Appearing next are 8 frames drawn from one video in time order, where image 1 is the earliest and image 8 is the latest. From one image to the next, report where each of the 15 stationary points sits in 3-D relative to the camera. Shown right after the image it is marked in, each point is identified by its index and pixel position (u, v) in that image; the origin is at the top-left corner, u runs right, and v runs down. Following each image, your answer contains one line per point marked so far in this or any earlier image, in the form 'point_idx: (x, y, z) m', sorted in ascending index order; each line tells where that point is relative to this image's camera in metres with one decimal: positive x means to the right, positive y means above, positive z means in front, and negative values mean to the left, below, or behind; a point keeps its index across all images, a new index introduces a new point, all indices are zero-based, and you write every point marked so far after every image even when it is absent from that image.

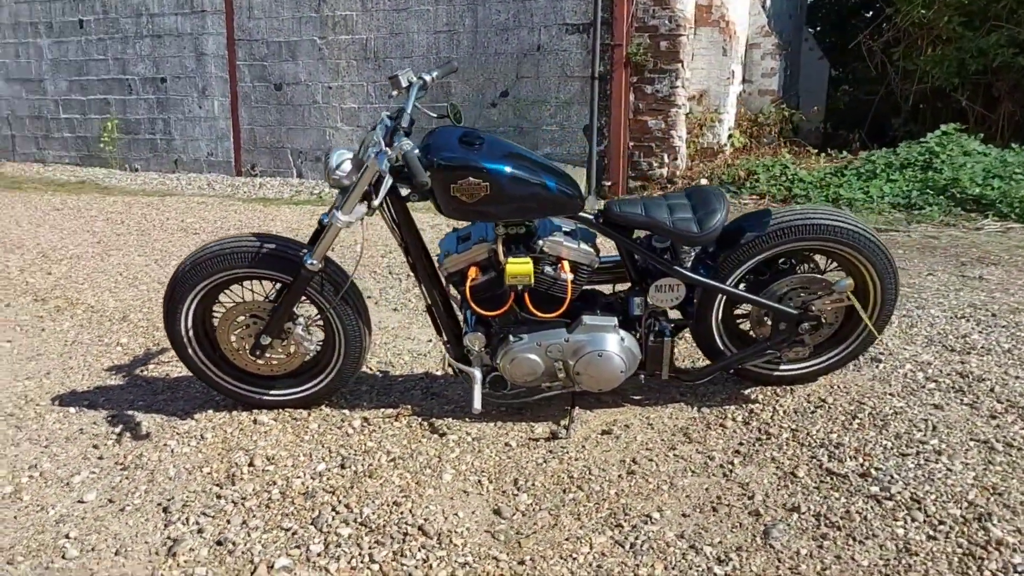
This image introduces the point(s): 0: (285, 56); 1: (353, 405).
0: (-2.7, +2.7, +10.6) m
1: (-0.6, -0.4, +3.2) m
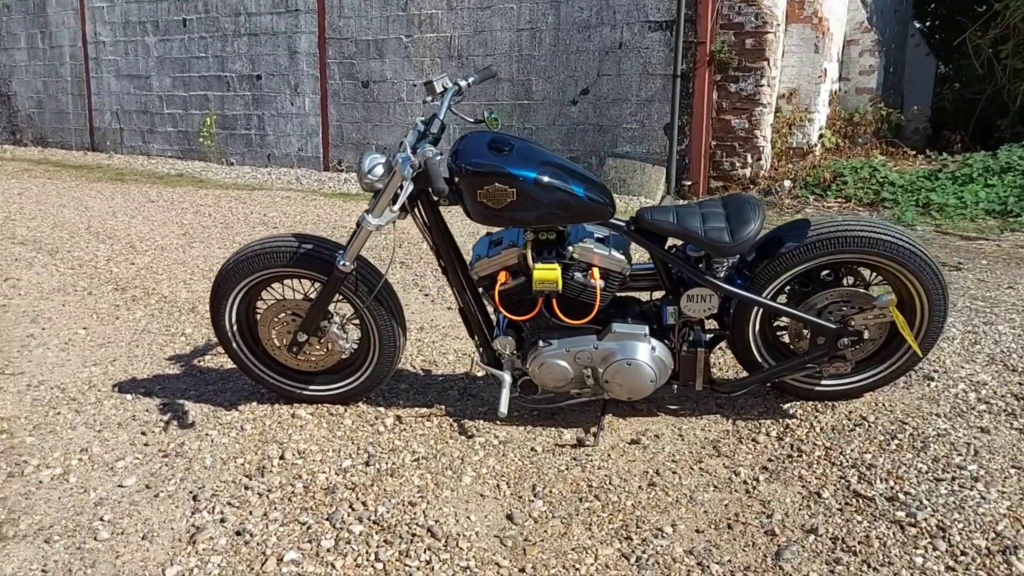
0: (-1.7, +2.8, +10.8) m
1: (-0.5, -0.4, +3.3) m
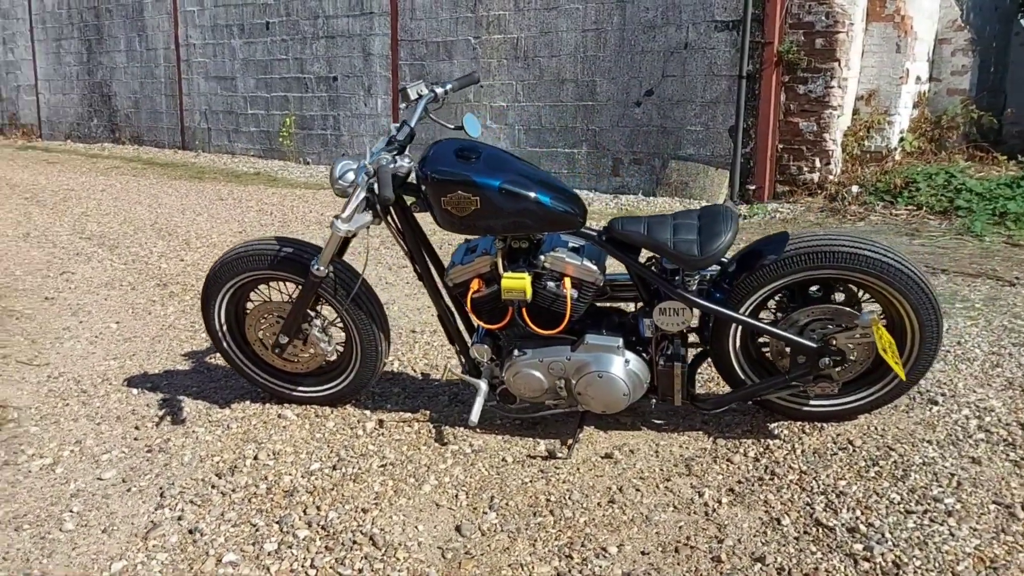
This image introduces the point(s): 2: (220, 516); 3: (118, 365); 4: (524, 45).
0: (-0.8, +2.8, +10.9) m
1: (-0.5, -0.4, +3.3) m
2: (-0.8, -0.6, +2.6) m
3: (-1.7, -0.3, +3.9) m
4: (+0.2, +2.7, +10.2) m
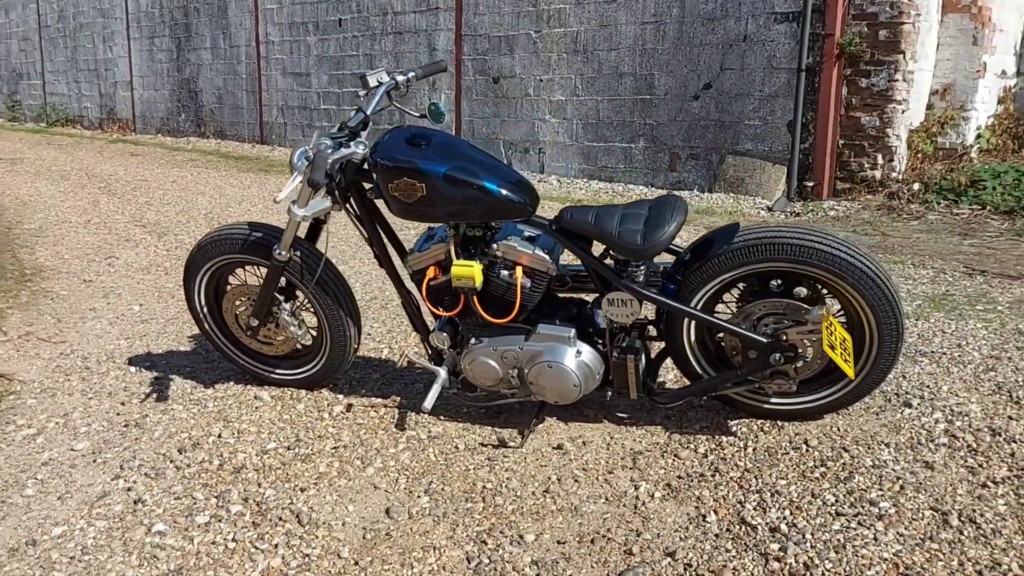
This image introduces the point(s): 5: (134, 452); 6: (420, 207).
0: (-0.1, +2.9, +11.0) m
1: (-0.6, -0.4, +3.4) m
2: (-1.0, -0.6, +2.7) m
3: (-1.8, -0.3, +4.1) m
4: (+0.8, +2.8, +10.1) m
5: (-1.2, -0.5, +2.9) m
6: (-0.3, +0.2, +2.7) m
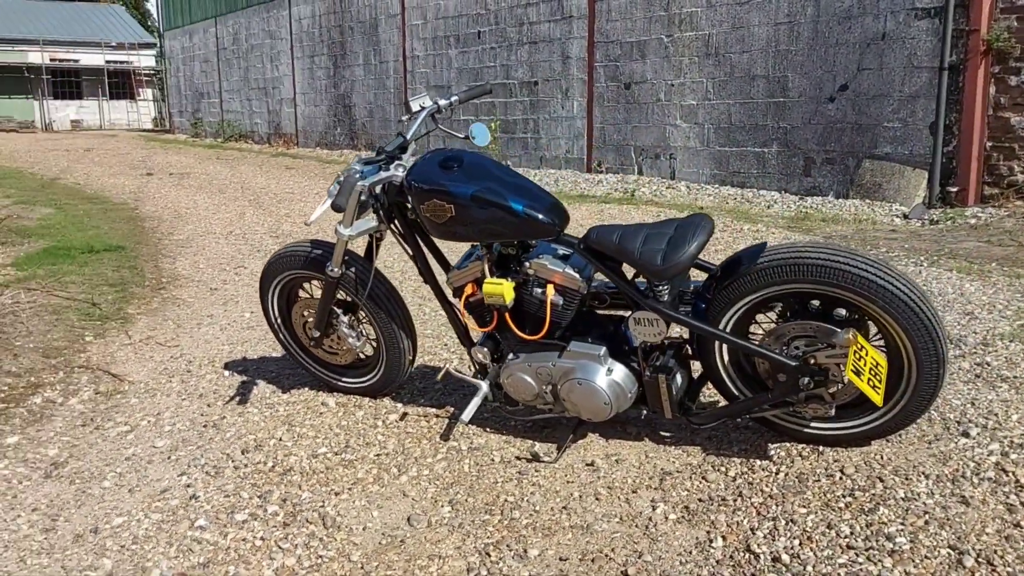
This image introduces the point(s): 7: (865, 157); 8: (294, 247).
0: (+1.5, +2.8, +10.9) m
1: (-0.4, -0.4, +3.5) m
2: (-0.9, -0.6, +2.9) m
3: (-1.4, -0.3, +4.4) m
4: (+2.2, +2.7, +9.9) m
5: (-1.1, -0.6, +3.2) m
6: (-0.2, +0.2, +2.8) m
7: (+3.4, +1.3, +8.7) m
8: (-0.8, +0.2, +3.4) m
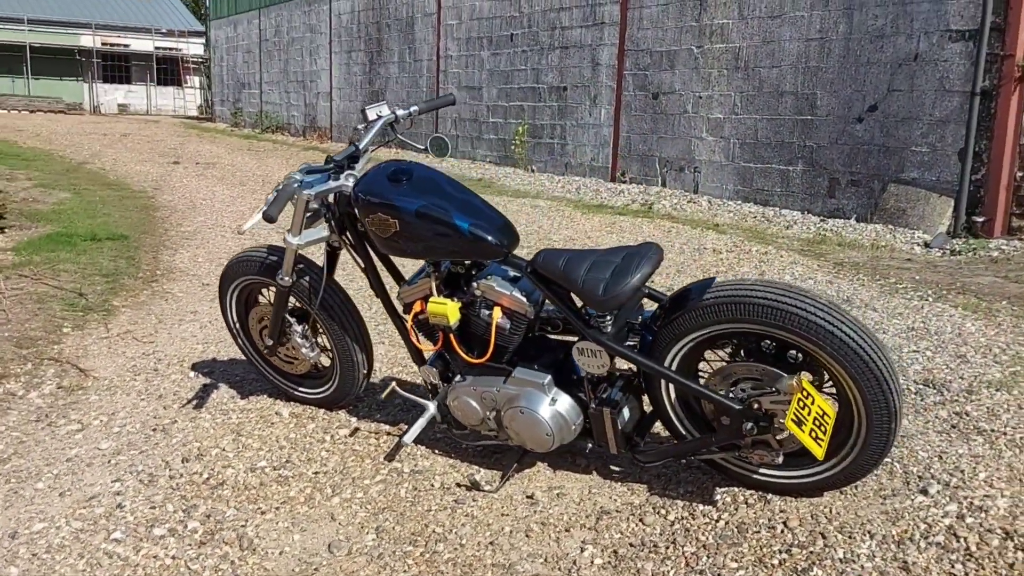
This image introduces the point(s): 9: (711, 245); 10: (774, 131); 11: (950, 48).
0: (+1.8, +2.6, +10.7) m
1: (-0.6, -0.5, +3.4) m
2: (-1.1, -0.6, +2.8) m
3: (-1.5, -0.3, +4.4) m
4: (+2.5, +2.5, +9.7) m
5: (-1.3, -0.6, +3.1) m
6: (-0.3, +0.1, +2.7) m
7: (+3.5, +1.0, +8.4) m
8: (-0.9, +0.1, +3.3) m
9: (+1.5, +0.3, +6.8) m
10: (+2.8, +1.6, +9.5) m
11: (+3.8, +2.1, +7.8) m
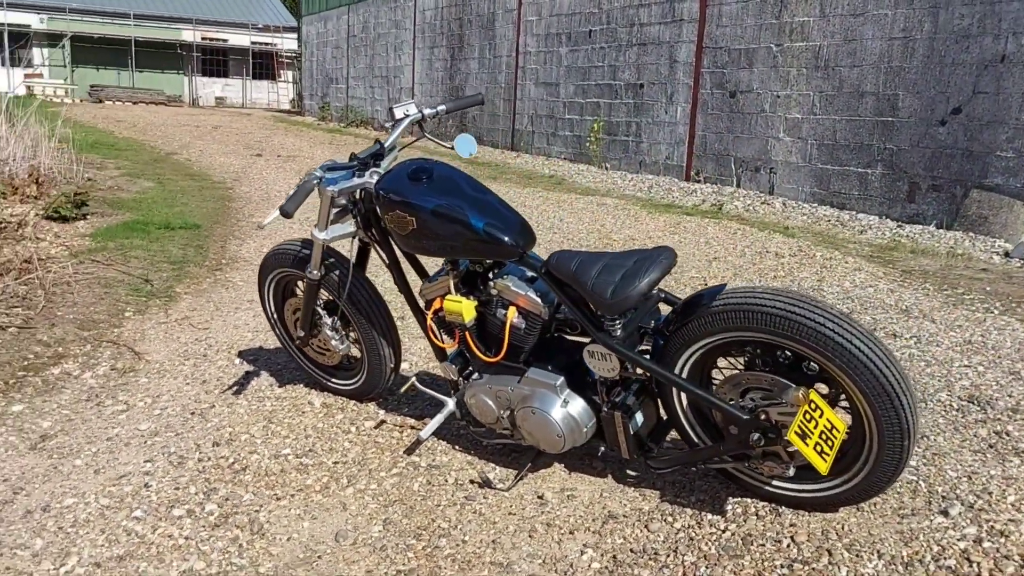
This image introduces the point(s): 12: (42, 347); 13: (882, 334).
0: (+2.7, +2.6, +10.5) m
1: (-0.5, -0.5, +3.5) m
2: (-1.1, -0.6, +2.9) m
3: (-1.3, -0.2, +4.5) m
4: (+3.3, +2.4, +9.4) m
5: (-1.2, -0.5, +3.2) m
6: (-0.3, +0.1, +2.8) m
7: (+4.1, +0.9, +8.1) m
8: (-0.8, +0.2, +3.4) m
9: (+1.9, +0.3, +6.7) m
10: (+3.5, +1.6, +9.2) m
11: (+4.4, +2.0, +7.4) m
12: (-2.2, -0.3, +4.2) m
13: (+1.7, -0.2, +4.2) m
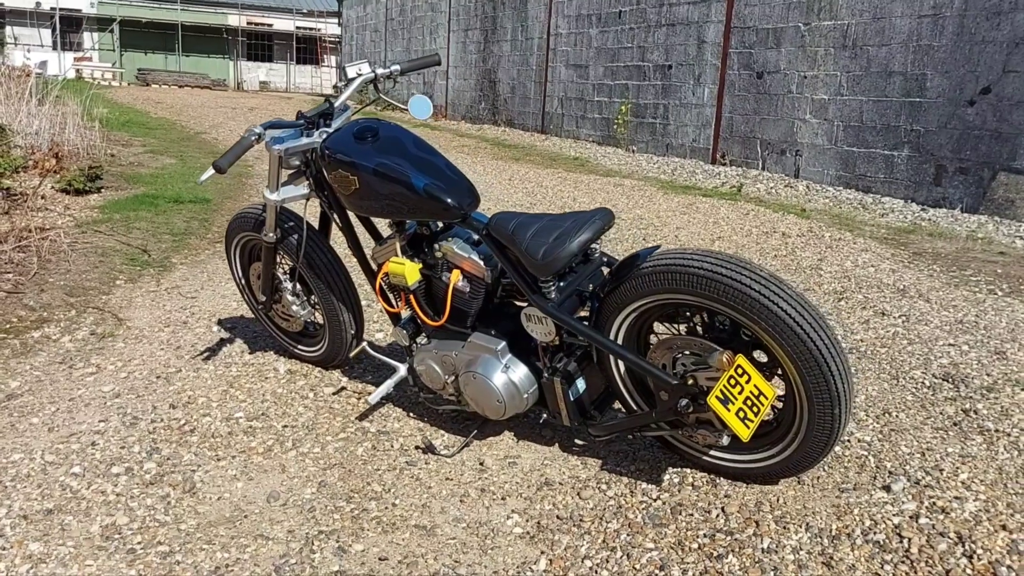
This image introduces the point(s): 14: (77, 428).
0: (+2.9, +2.8, +10.3) m
1: (-0.6, -0.3, +3.5) m
2: (-1.3, -0.5, +2.9) m
3: (-1.4, -0.1, +4.5) m
4: (+3.5, +2.6, +9.2) m
5: (-1.3, -0.4, +3.3) m
6: (-0.5, +0.3, +2.7) m
7: (+4.2, +1.0, +7.8) m
8: (-1.0, +0.3, +3.4) m
9: (+2.0, +0.4, +6.5) m
10: (+3.6, +1.7, +8.9) m
11: (+4.4, +2.1, +7.1) m
12: (-2.3, -0.1, +4.2) m
13: (+1.6, -0.1, +4.0) m
14: (-1.5, -0.5, +3.0) m
